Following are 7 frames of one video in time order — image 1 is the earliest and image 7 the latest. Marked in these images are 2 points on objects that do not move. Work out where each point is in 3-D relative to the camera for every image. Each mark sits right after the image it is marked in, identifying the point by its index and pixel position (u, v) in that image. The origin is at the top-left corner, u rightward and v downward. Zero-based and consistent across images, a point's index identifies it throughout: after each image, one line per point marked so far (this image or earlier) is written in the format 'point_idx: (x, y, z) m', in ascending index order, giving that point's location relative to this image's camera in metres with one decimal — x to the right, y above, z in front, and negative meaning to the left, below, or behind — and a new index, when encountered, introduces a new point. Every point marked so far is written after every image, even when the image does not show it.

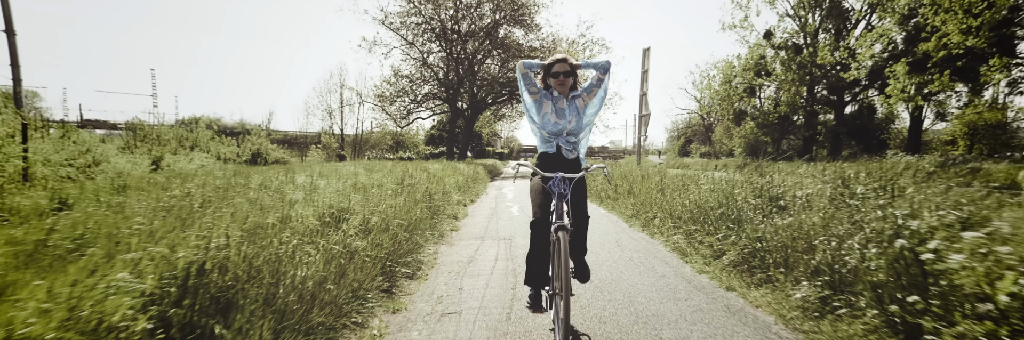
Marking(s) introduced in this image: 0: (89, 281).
0: (-2.3, -0.6, +2.1) m
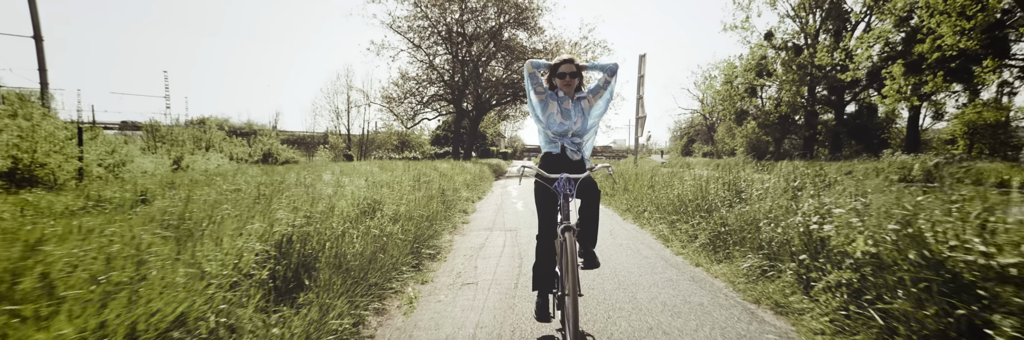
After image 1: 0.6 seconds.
0: (-2.2, -0.6, +3.0) m
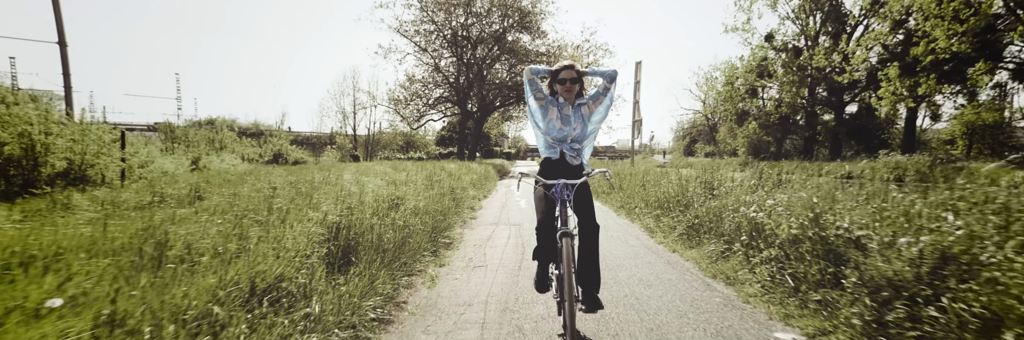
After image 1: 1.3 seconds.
0: (-2.2, -0.6, +3.8) m
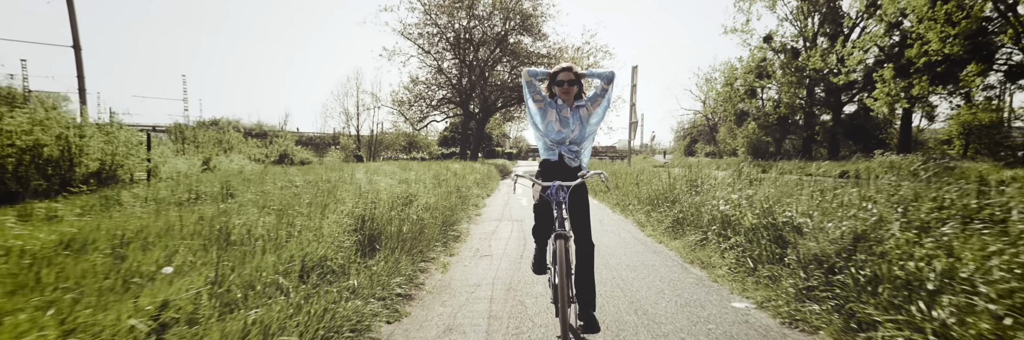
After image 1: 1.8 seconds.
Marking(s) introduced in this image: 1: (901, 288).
0: (-2.1, -0.6, +4.4) m
1: (+2.6, -0.8, +2.4) m
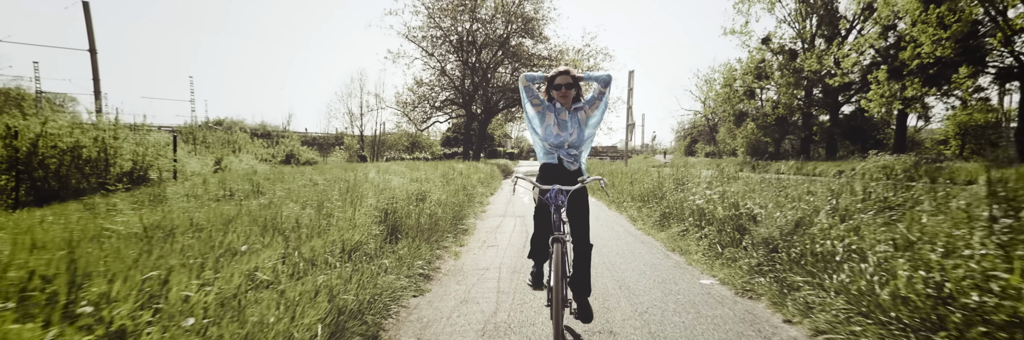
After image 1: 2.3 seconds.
0: (-2.1, -0.6, +5.1) m
1: (+2.7, -0.8, +3.1) m
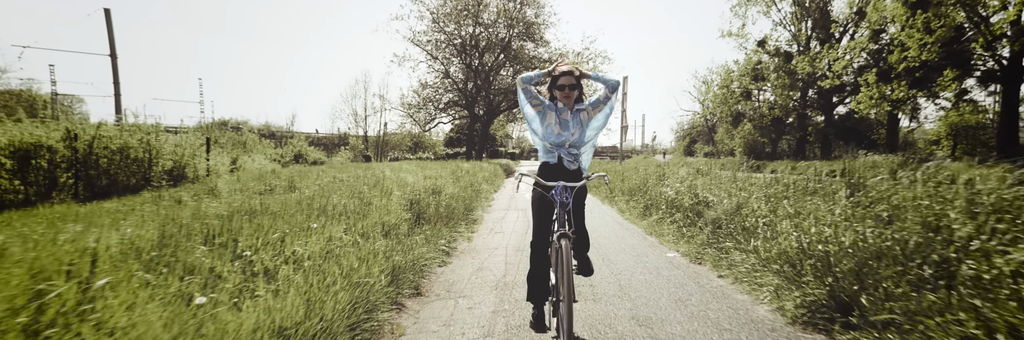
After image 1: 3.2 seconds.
0: (-2.0, -0.5, +6.2) m
1: (+2.7, -0.7, +4.1) m
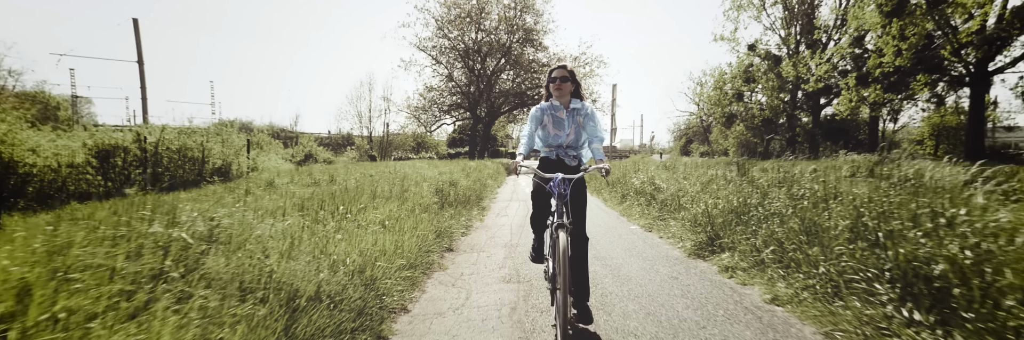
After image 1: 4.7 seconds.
0: (-1.9, -0.4, +7.9) m
1: (+2.8, -0.6, +5.9) m
